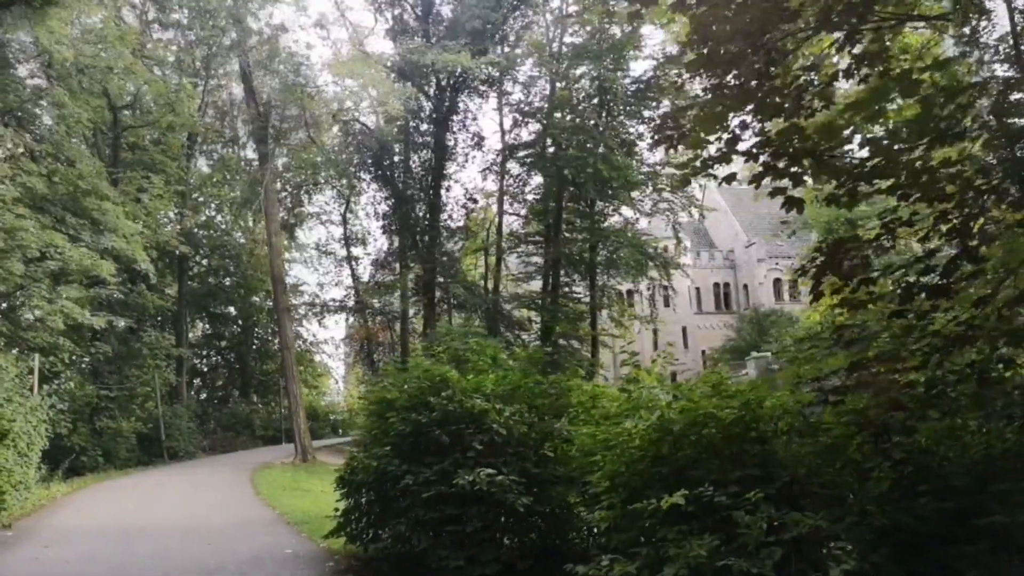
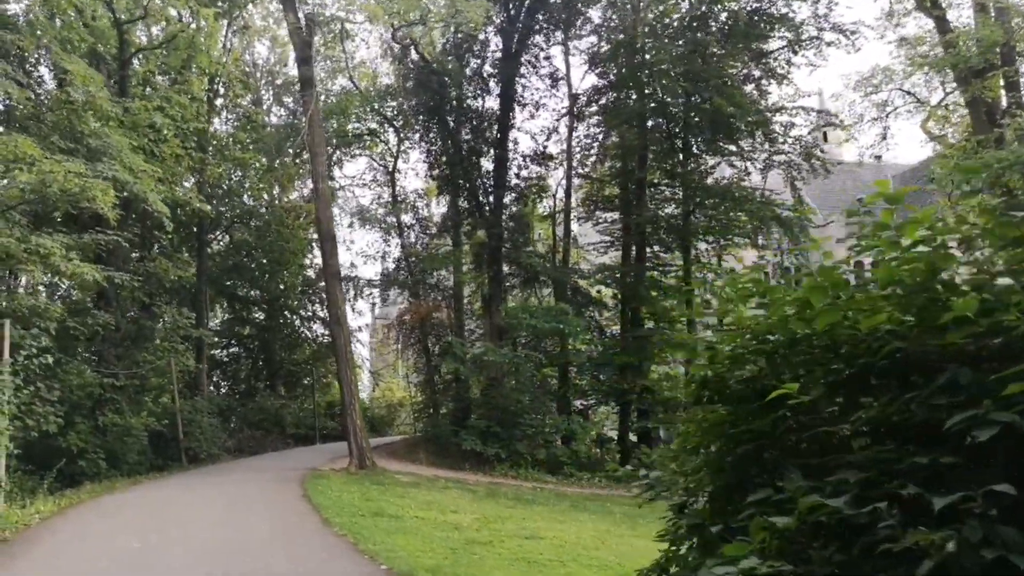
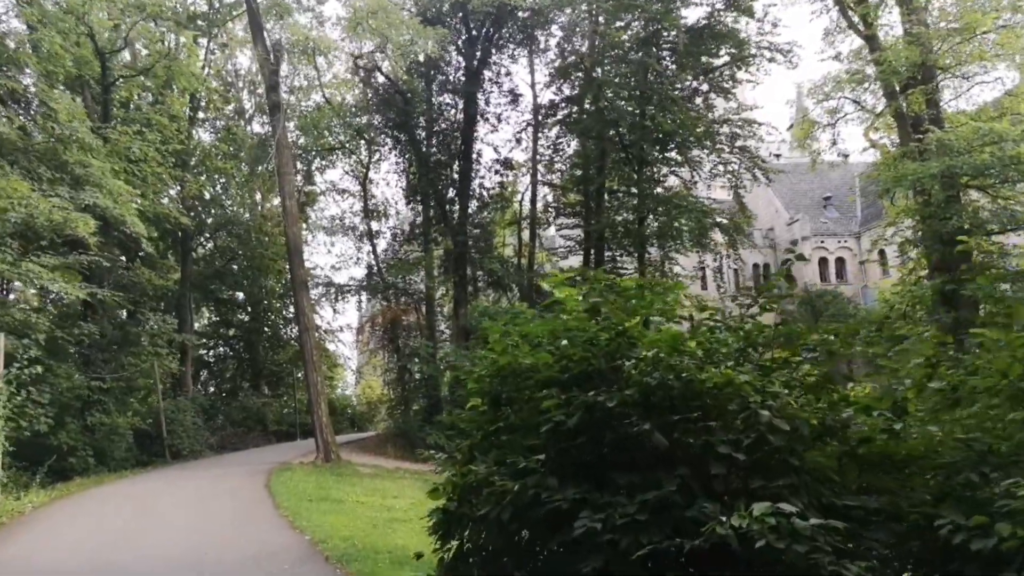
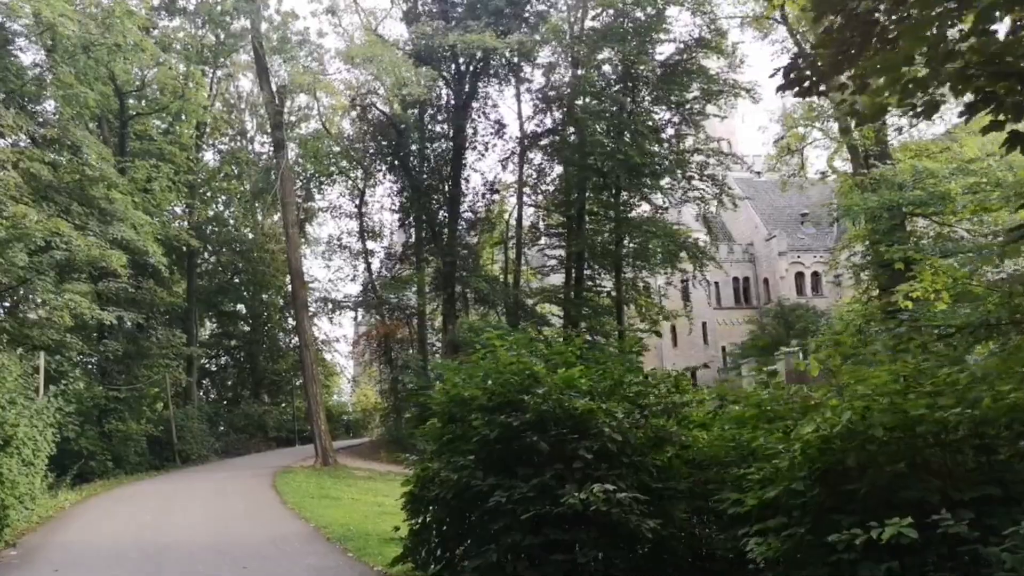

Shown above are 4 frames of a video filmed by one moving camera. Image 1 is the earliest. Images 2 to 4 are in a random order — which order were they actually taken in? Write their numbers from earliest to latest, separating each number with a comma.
4, 3, 2
